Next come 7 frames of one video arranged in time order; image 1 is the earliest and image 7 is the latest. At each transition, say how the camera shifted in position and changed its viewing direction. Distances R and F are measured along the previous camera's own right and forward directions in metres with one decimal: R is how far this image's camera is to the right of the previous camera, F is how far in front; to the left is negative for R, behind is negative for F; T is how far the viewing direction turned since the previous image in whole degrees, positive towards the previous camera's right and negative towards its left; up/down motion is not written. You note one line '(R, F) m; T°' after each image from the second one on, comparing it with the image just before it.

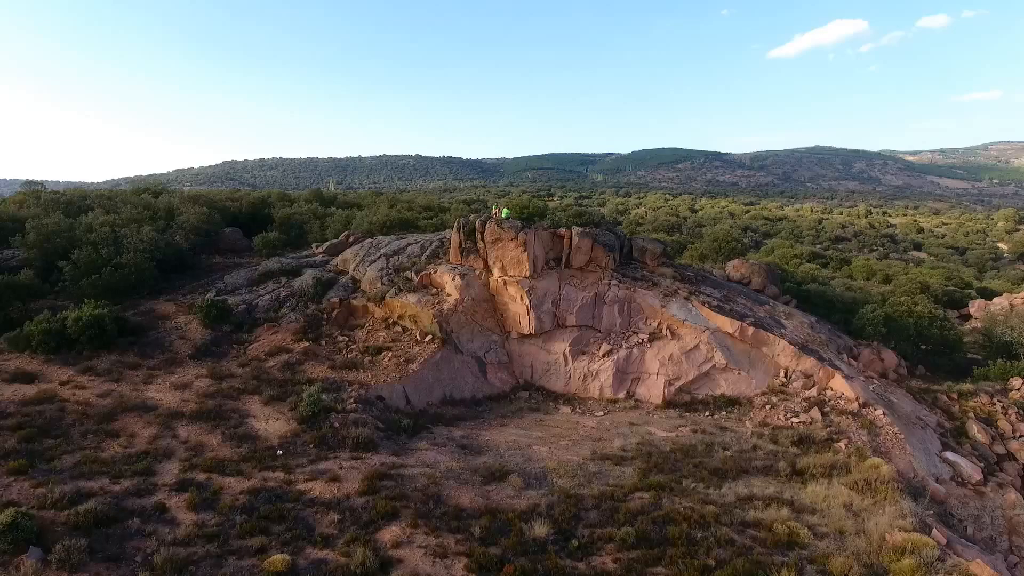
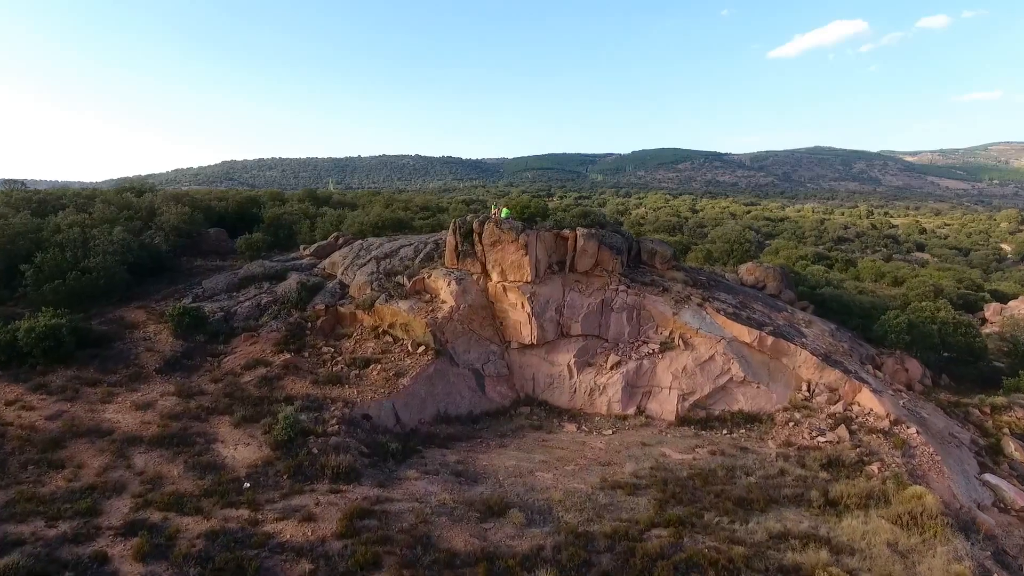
(0.0, +1.3) m; 0°
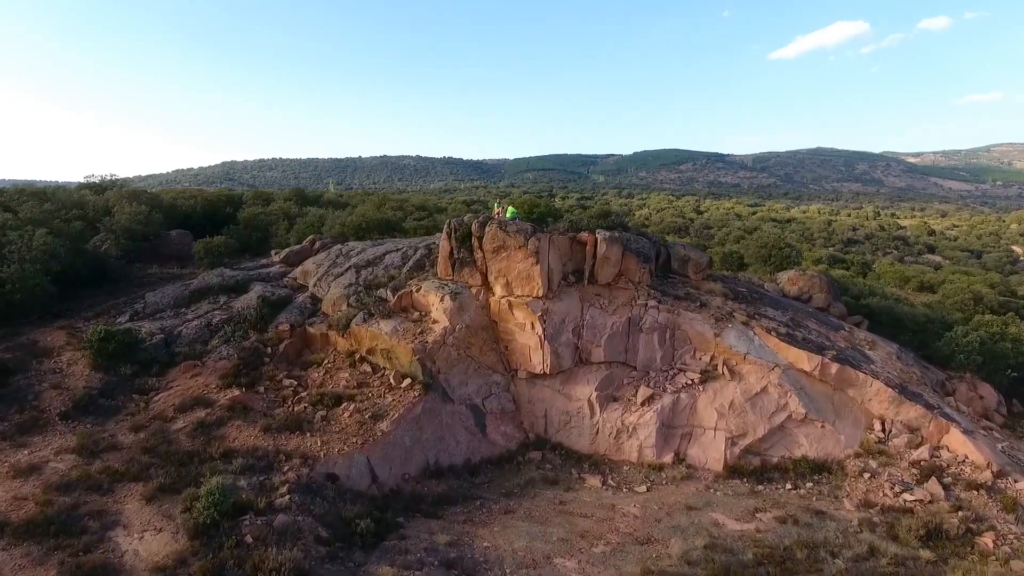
(-0.1, +2.8) m; 0°
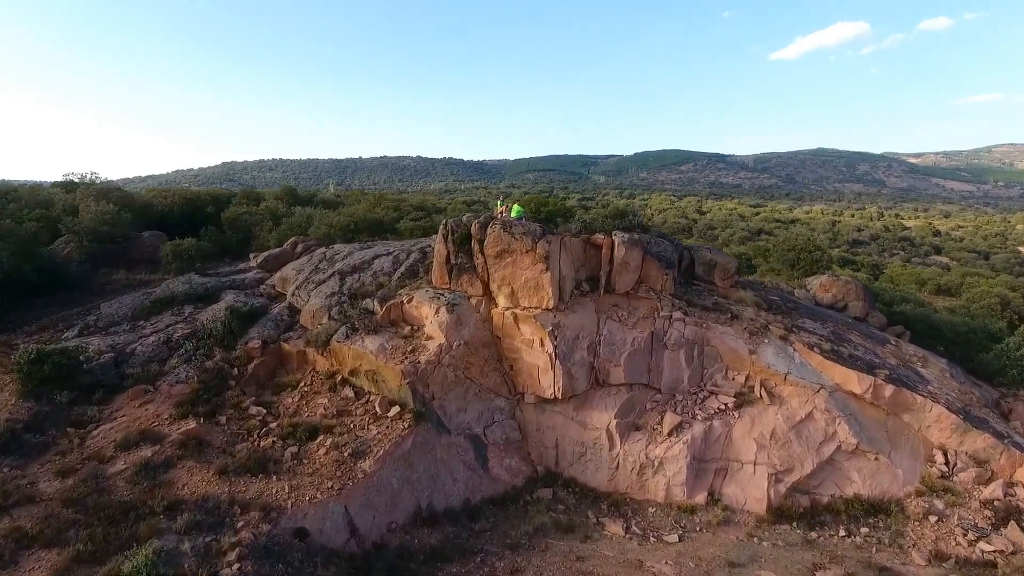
(-0.1, +1.7) m; 0°
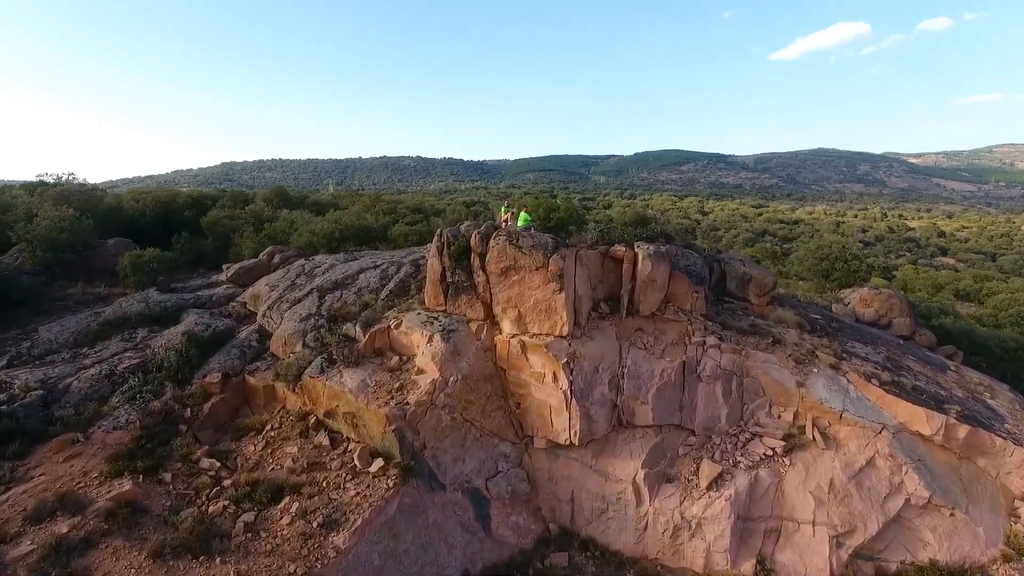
(-0.1, +1.7) m; 0°
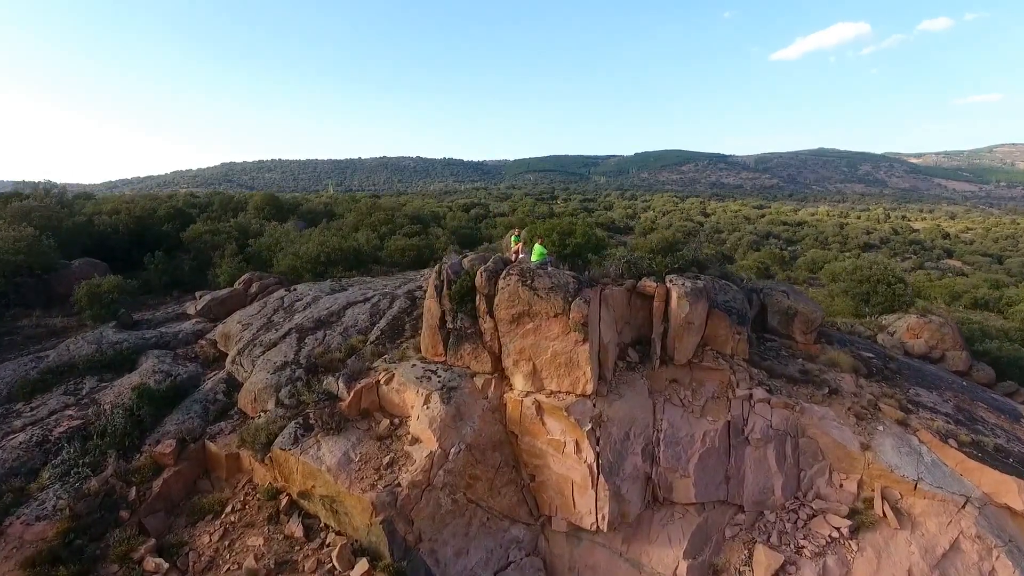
(-0.1, +1.5) m; 0°
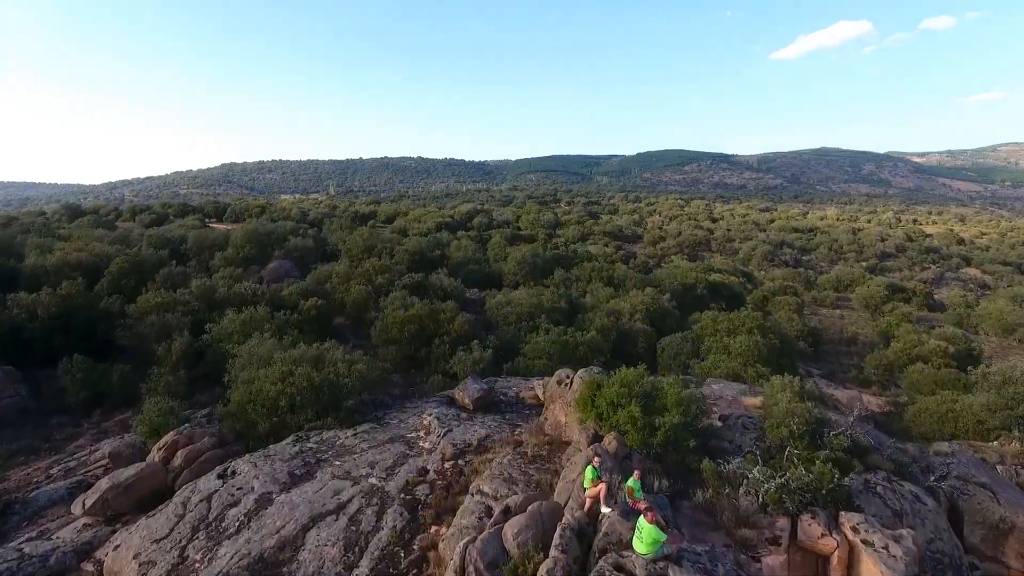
(-0.4, +3.7) m; 0°
